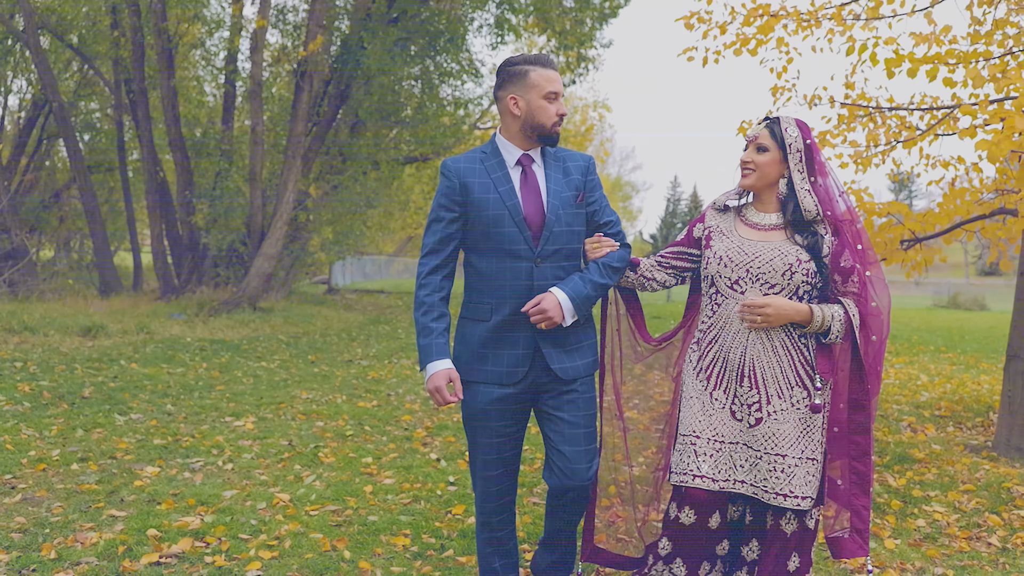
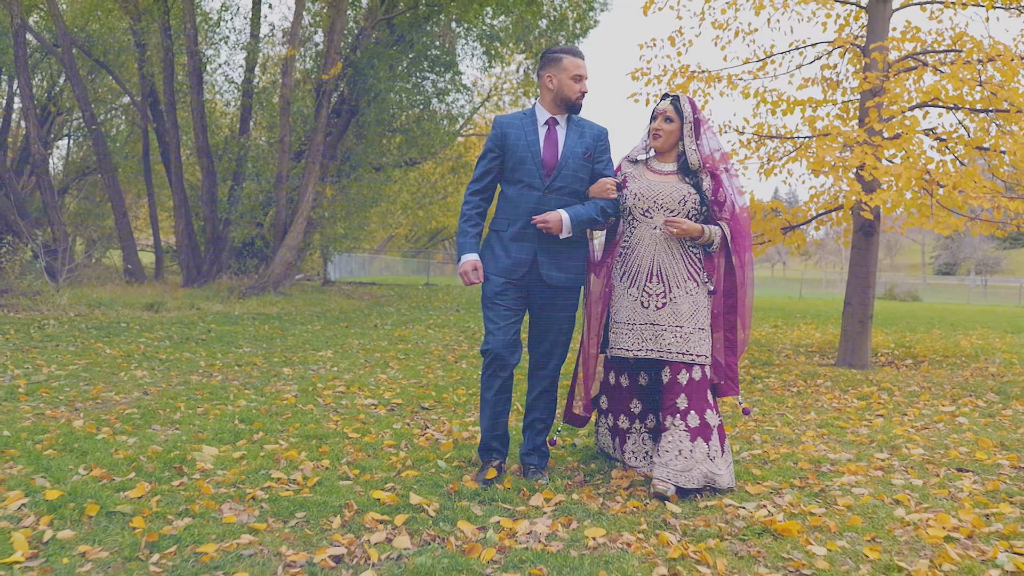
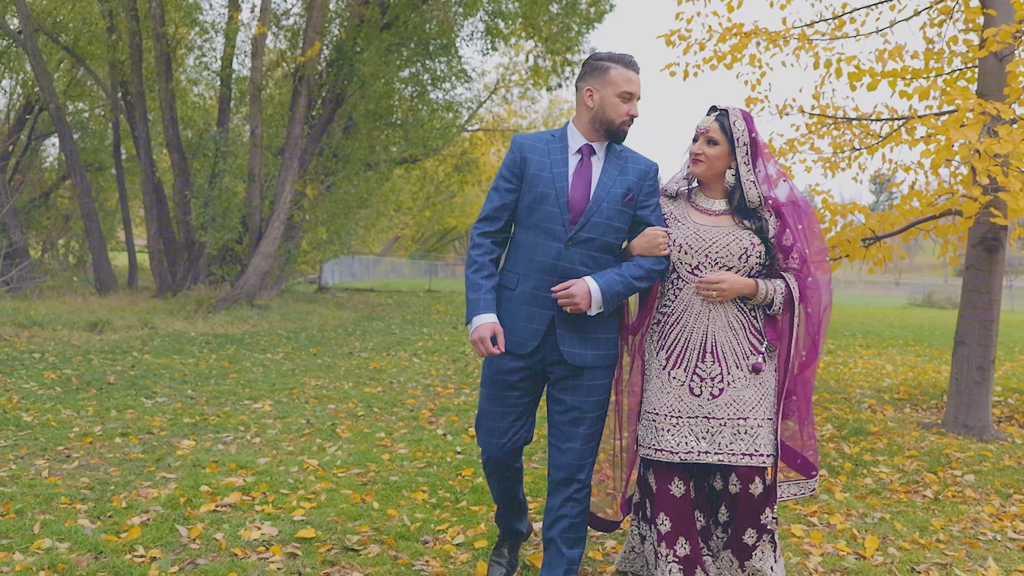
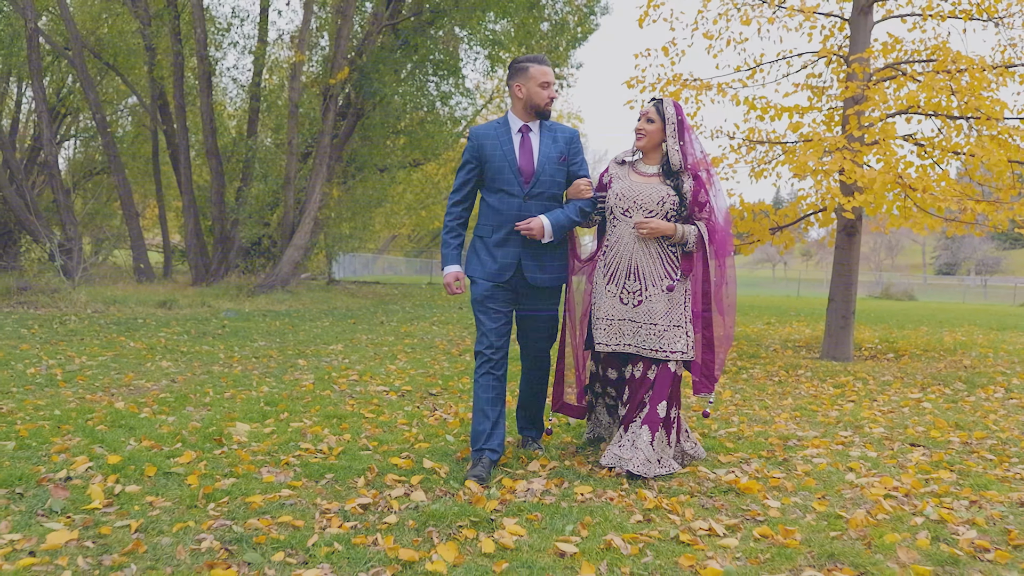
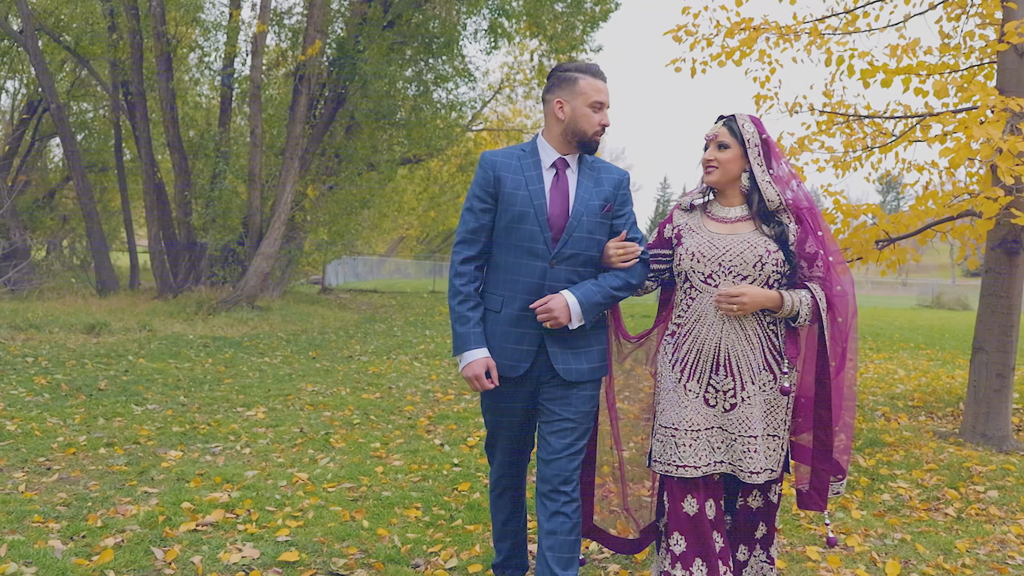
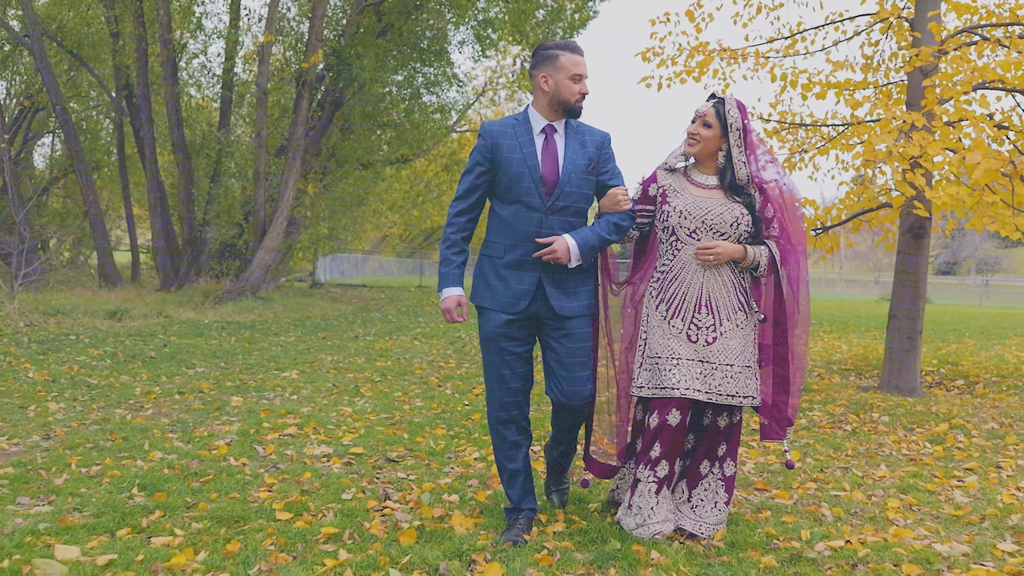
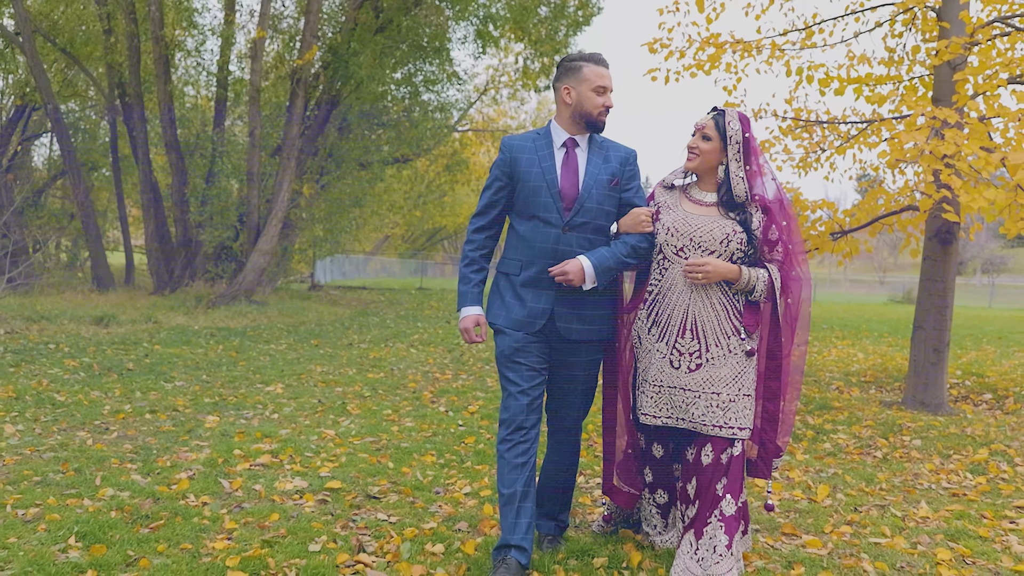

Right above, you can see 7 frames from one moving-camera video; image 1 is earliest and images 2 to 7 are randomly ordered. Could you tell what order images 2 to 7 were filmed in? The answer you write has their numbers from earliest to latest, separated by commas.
5, 3, 7, 6, 2, 4
